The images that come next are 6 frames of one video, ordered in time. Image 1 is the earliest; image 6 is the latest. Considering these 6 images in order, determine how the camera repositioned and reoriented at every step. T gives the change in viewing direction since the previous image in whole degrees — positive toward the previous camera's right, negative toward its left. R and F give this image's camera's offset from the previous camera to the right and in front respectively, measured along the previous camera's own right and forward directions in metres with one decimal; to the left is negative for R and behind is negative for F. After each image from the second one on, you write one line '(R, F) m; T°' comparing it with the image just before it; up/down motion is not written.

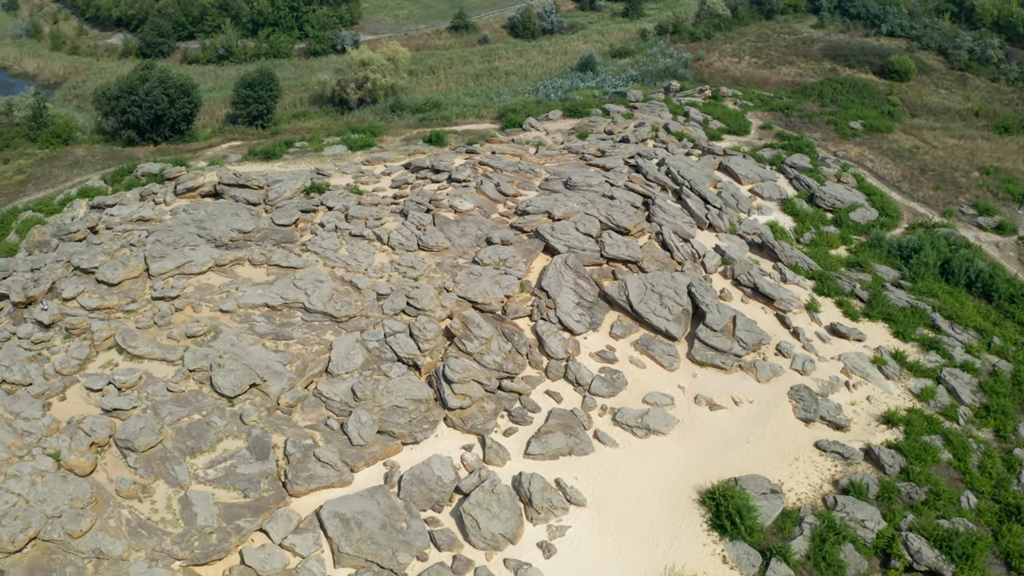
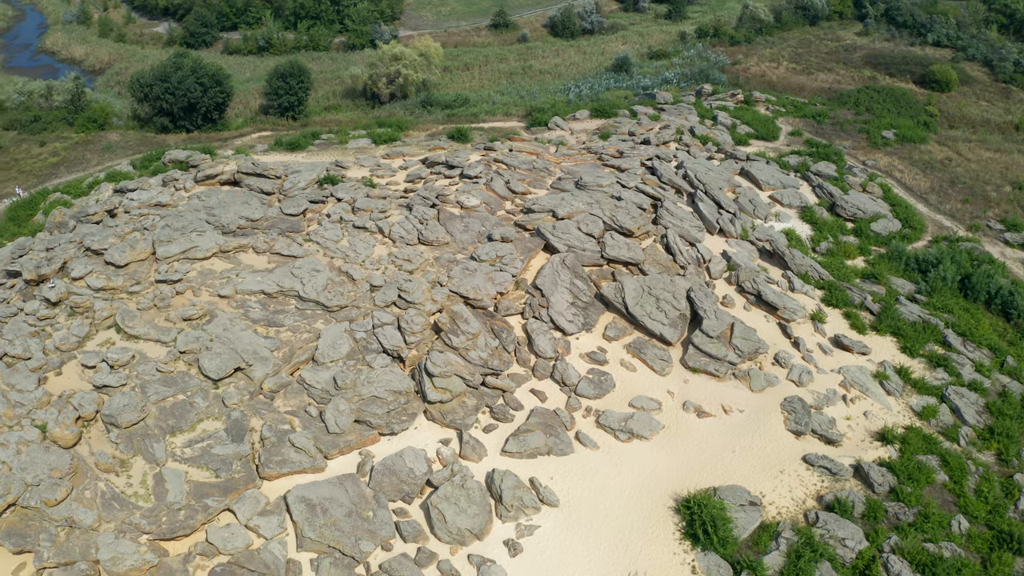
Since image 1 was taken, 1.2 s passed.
(+1.1, +0.1) m; -3°
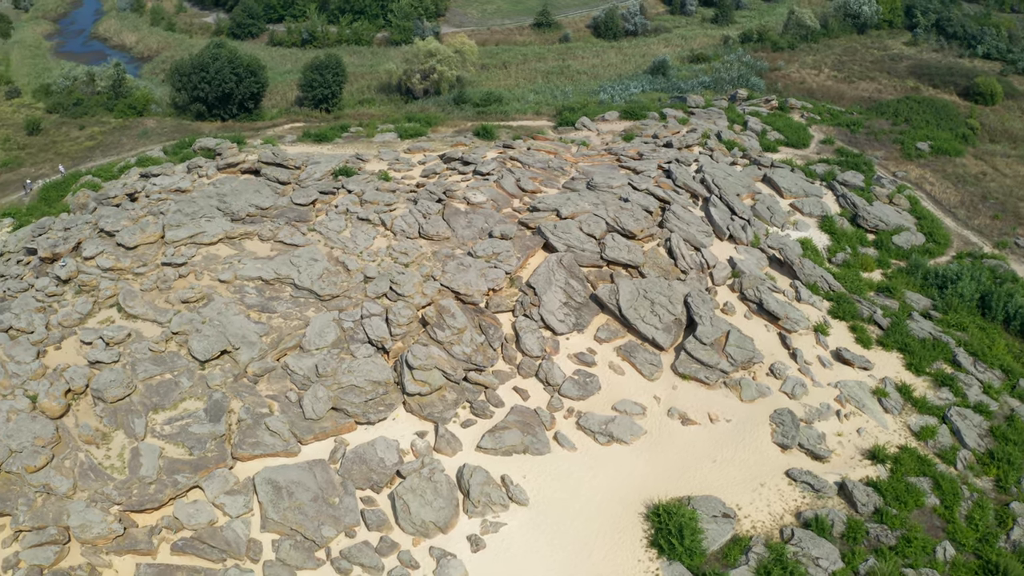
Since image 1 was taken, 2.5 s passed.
(+1.2, +0.1) m; -3°
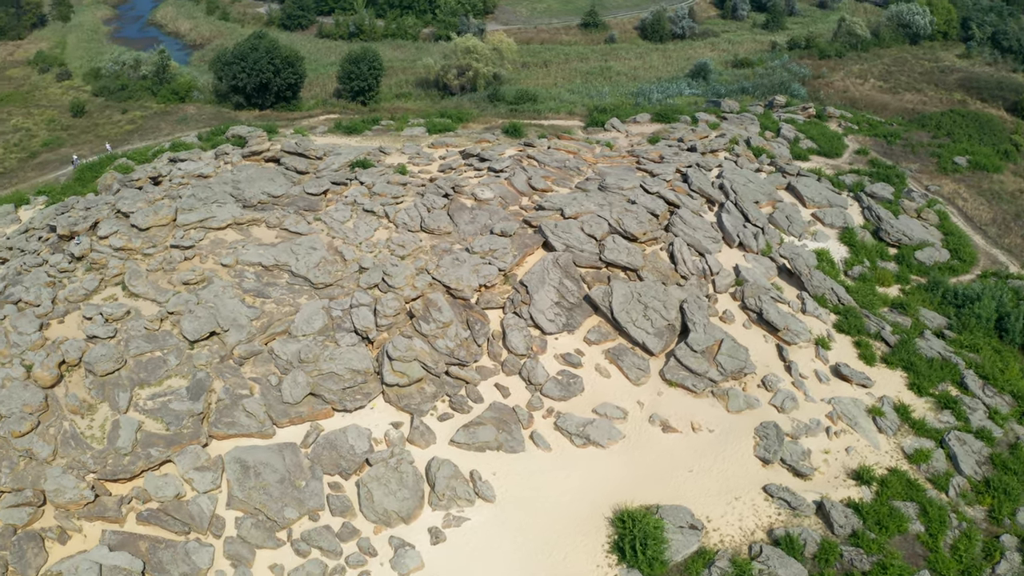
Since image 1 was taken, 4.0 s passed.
(+1.3, 0.0) m; -4°
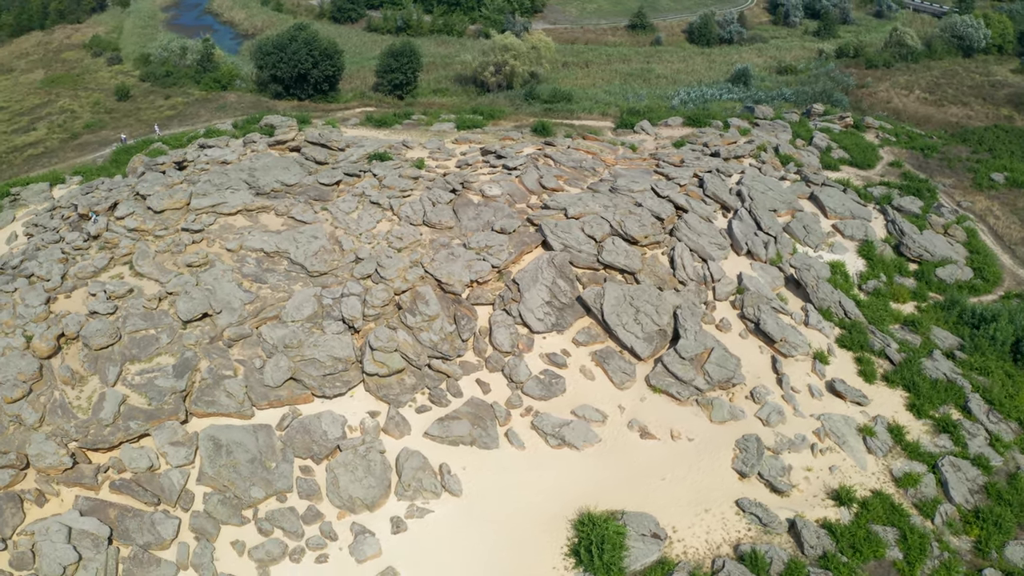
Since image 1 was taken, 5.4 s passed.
(+1.3, 0.0) m; -4°
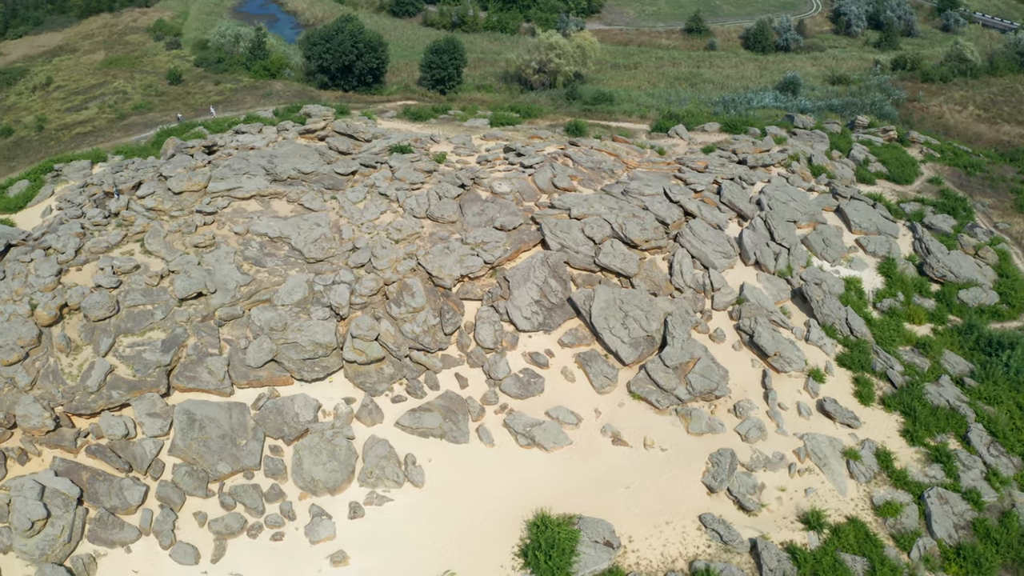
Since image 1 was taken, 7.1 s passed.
(+1.5, 0.0) m; -4°
